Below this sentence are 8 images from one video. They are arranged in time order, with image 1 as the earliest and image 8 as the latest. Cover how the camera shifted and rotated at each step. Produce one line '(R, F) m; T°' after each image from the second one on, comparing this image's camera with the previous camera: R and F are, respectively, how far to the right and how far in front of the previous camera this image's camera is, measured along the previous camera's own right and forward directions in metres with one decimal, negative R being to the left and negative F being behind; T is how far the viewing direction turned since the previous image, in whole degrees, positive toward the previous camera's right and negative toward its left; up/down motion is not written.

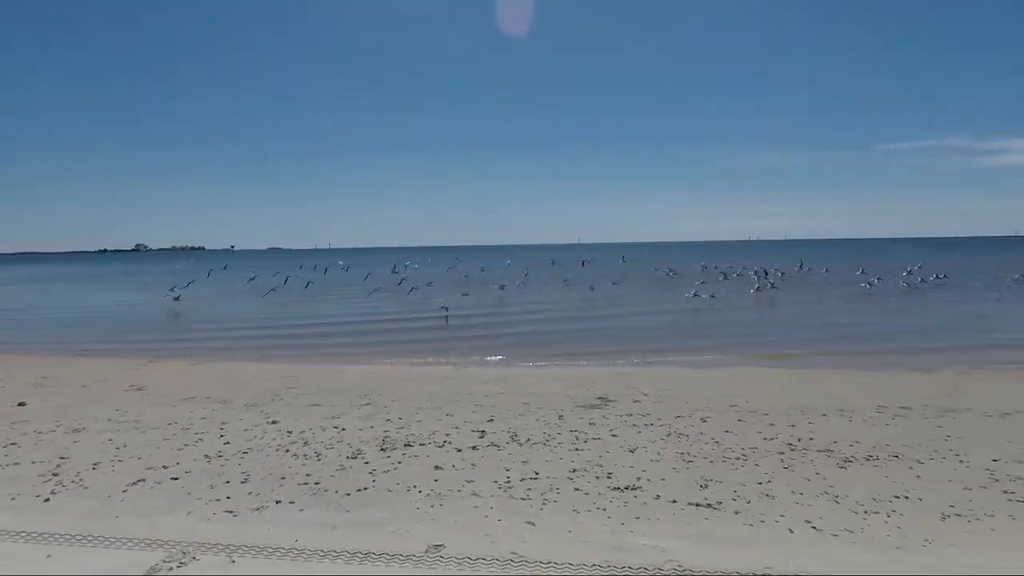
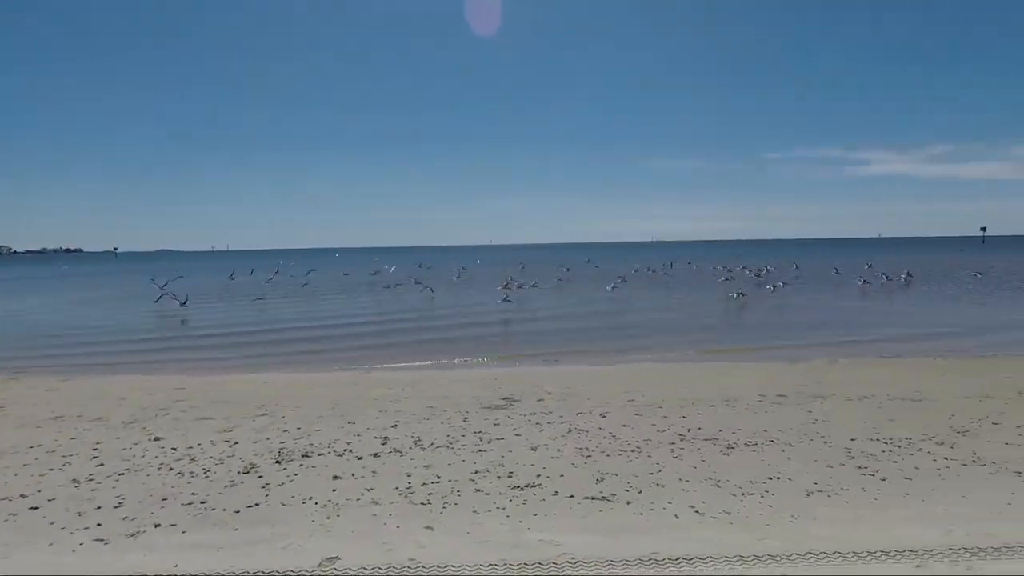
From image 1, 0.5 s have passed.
(+0.2, -0.1) m; +8°
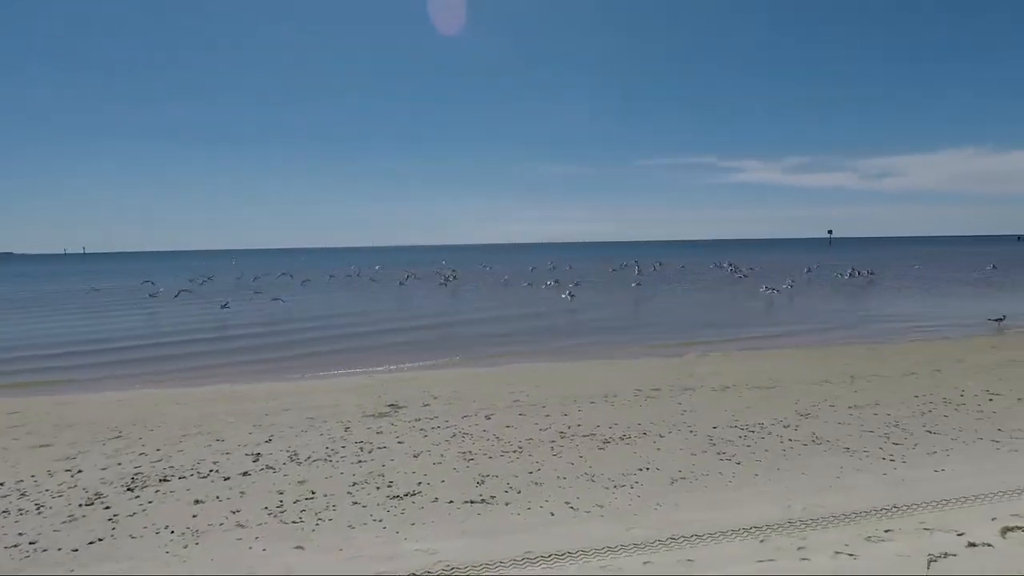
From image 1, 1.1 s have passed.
(+0.3, 0.0) m; +10°
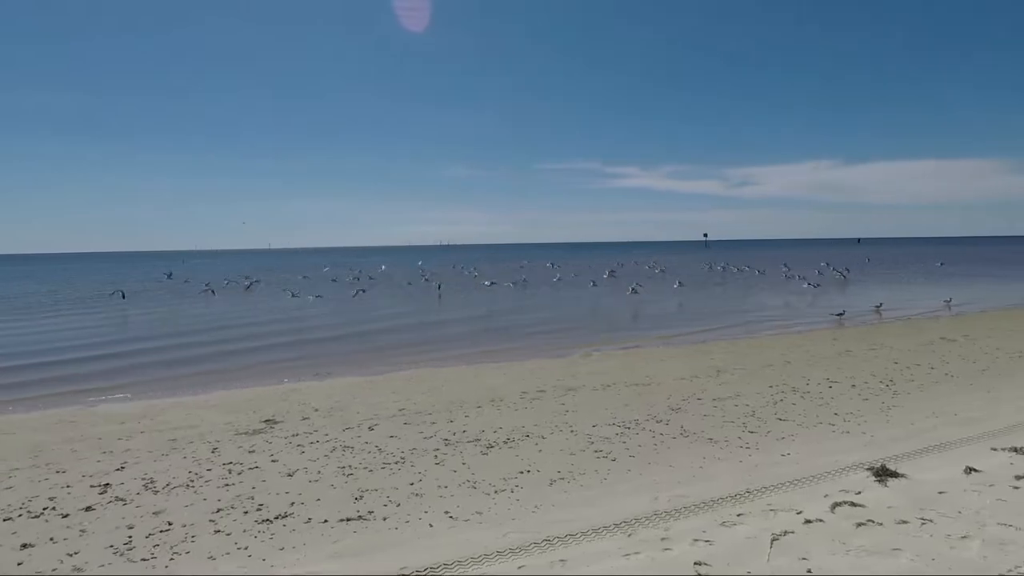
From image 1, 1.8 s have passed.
(+0.3, 0.0) m; +10°
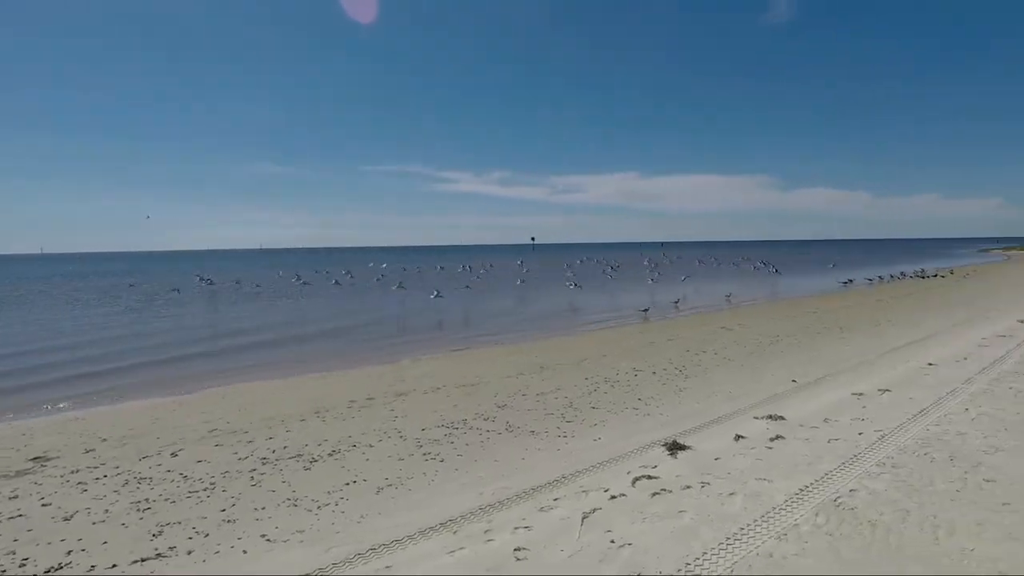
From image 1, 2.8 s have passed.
(+0.2, -0.1) m; +16°
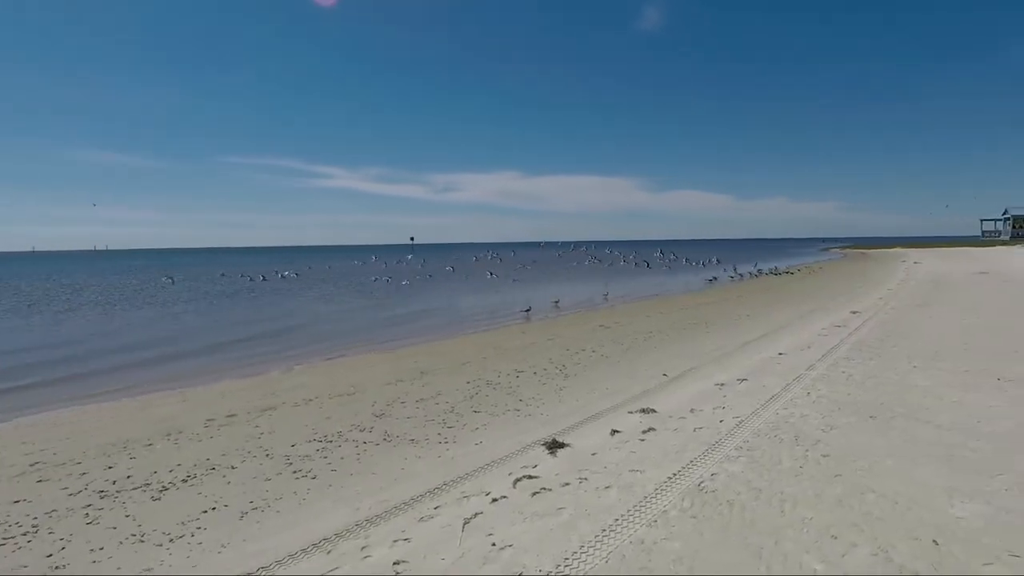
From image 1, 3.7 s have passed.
(+0.2, +0.2) m; +11°
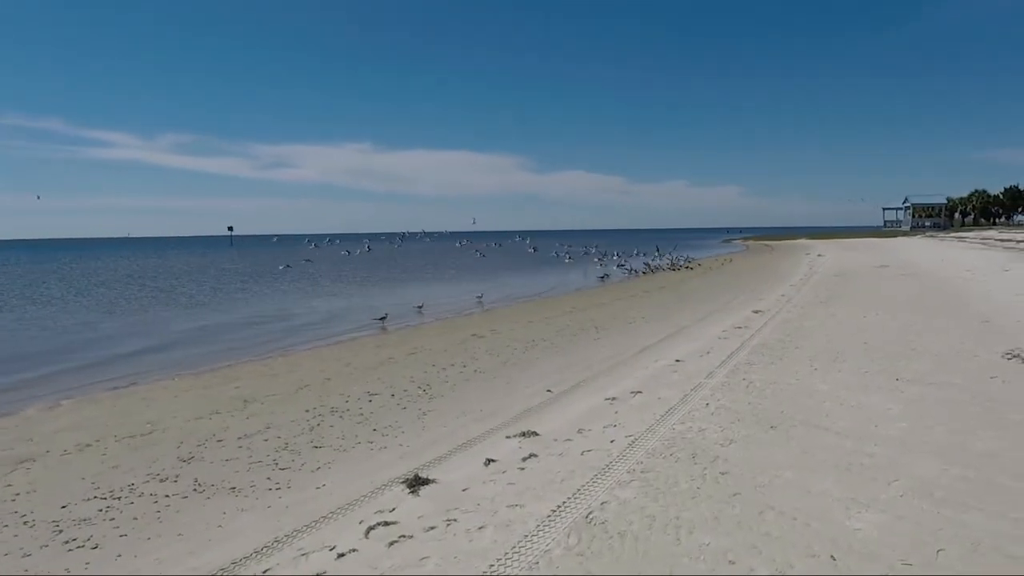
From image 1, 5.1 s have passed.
(+0.8, +1.6) m; +8°
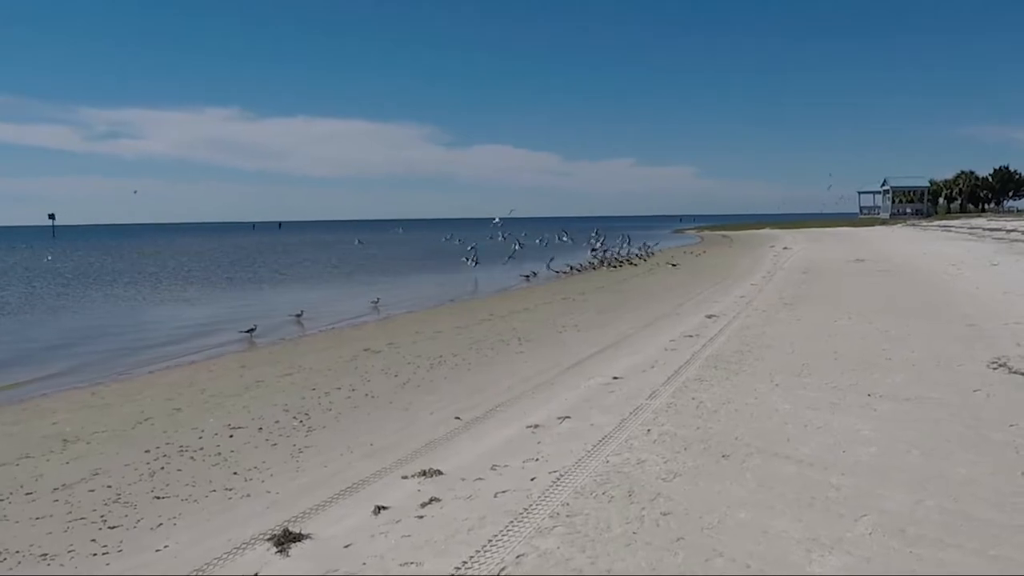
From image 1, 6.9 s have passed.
(+0.8, +1.4) m; +2°
